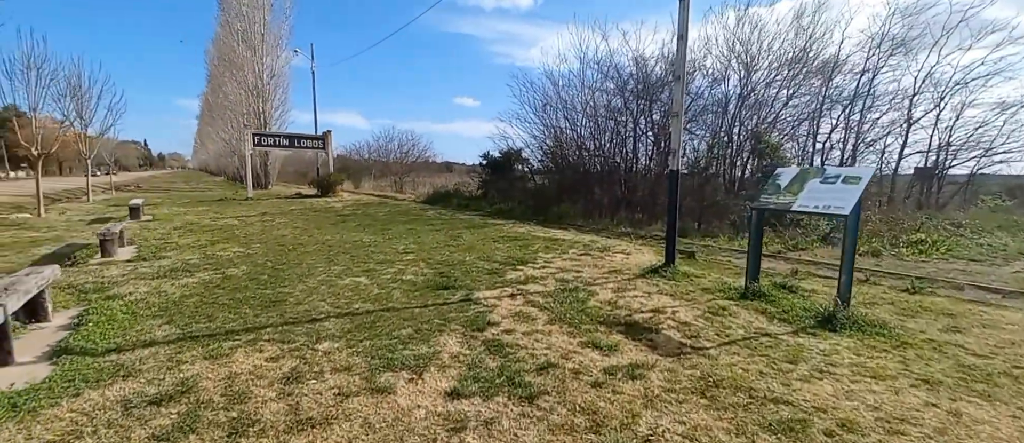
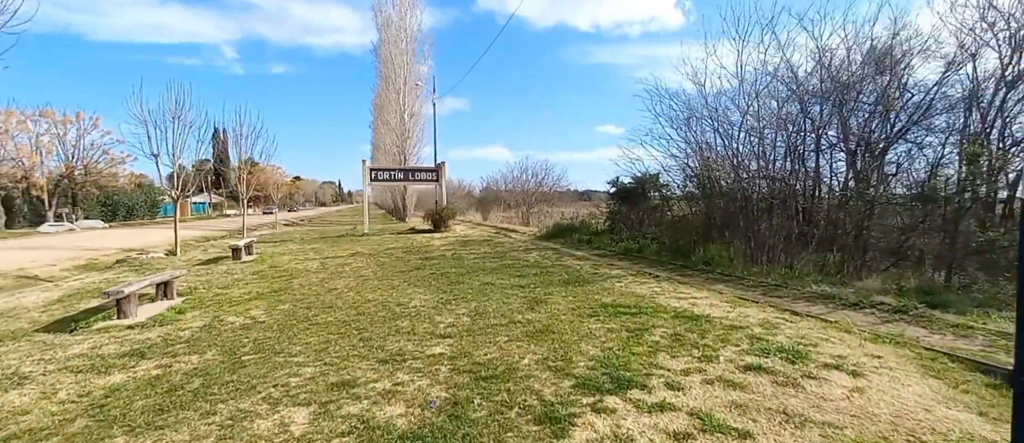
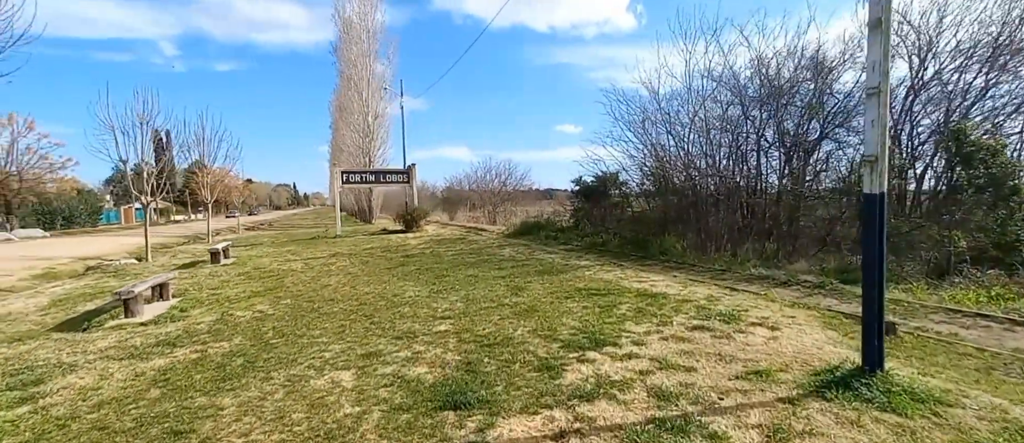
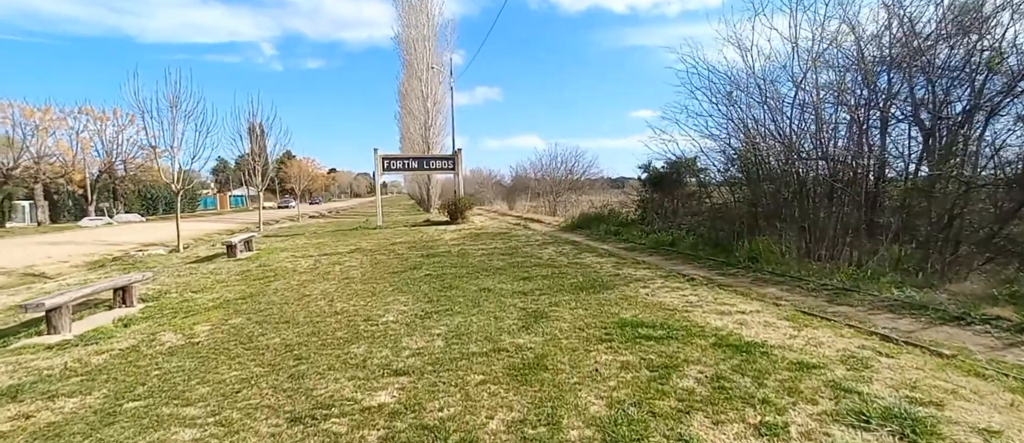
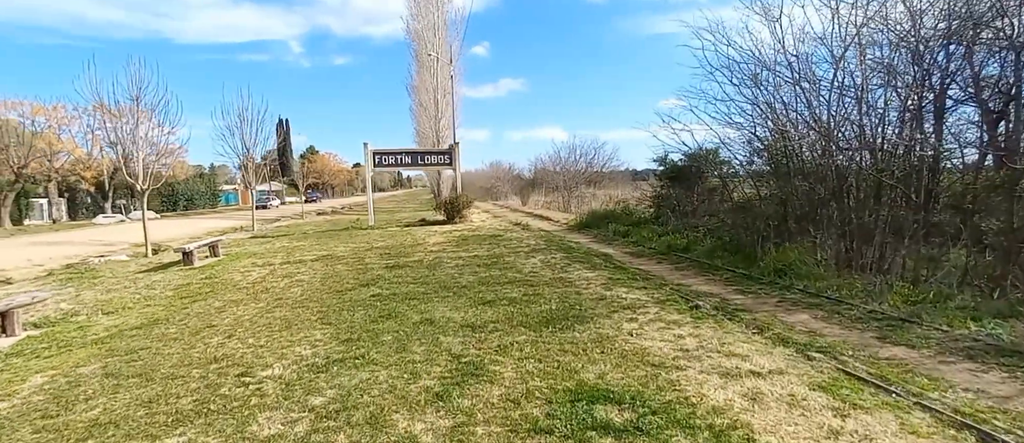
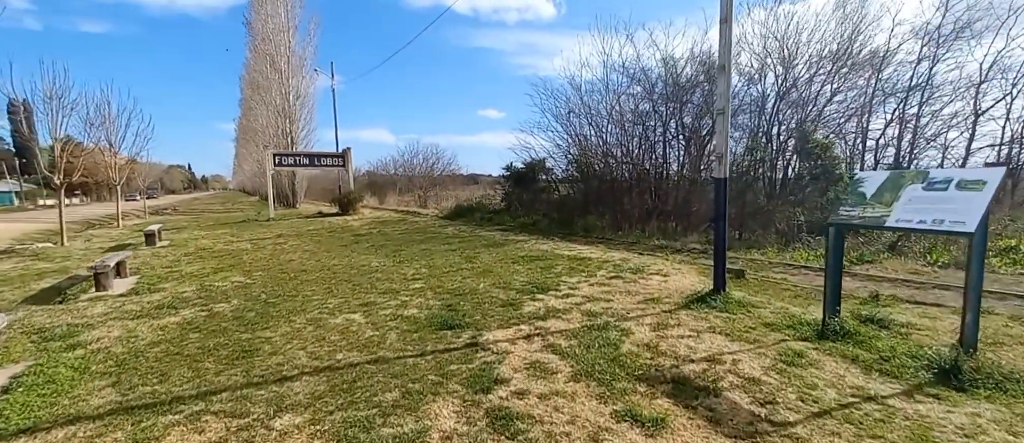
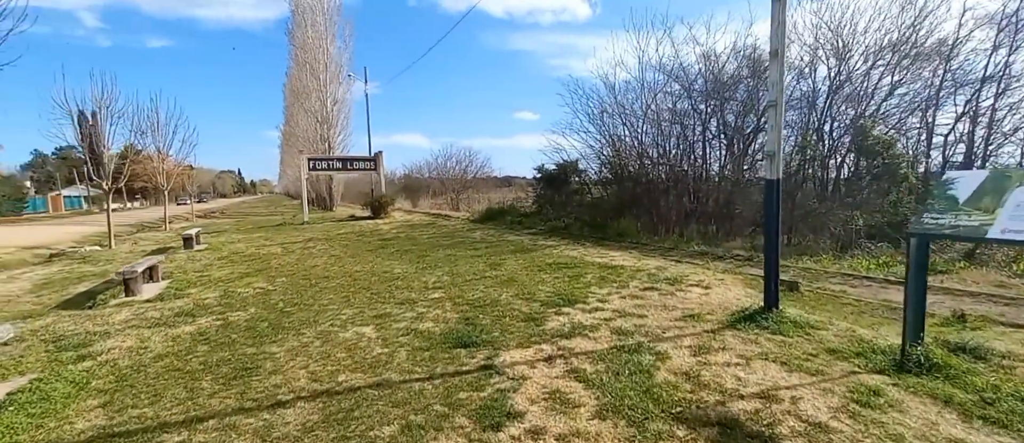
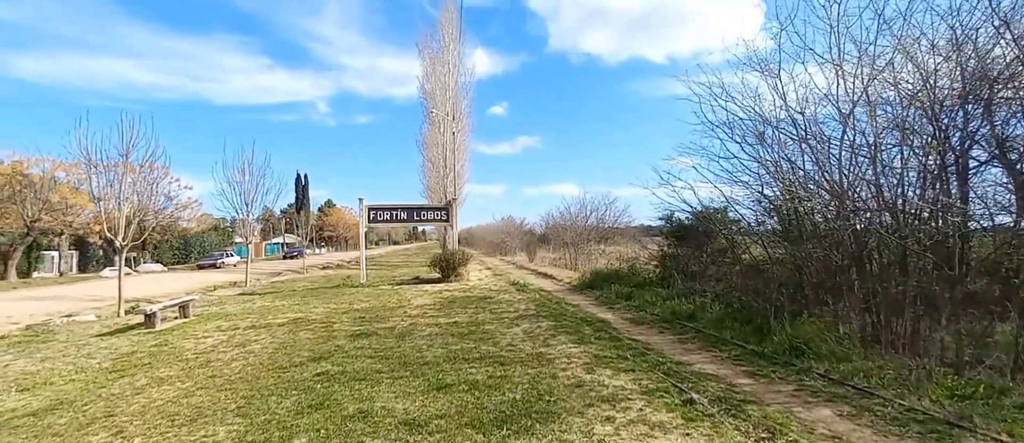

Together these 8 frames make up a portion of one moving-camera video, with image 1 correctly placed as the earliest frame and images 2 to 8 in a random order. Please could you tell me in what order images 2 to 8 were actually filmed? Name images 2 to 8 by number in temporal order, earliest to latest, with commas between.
6, 7, 3, 2, 4, 5, 8
